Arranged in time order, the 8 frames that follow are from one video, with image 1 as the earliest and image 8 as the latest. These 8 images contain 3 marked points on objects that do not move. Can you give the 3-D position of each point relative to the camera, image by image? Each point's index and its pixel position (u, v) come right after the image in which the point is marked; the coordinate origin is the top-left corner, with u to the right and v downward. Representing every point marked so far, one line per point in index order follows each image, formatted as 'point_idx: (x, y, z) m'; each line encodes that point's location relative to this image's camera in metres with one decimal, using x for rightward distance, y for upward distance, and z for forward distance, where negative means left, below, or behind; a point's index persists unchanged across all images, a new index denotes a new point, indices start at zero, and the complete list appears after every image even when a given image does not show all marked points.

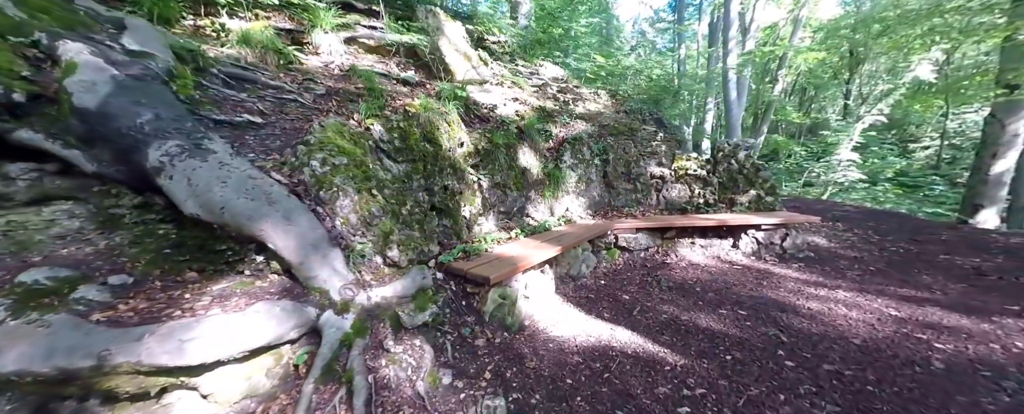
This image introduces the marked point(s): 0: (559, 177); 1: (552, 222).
0: (+0.9, +0.6, +6.3) m
1: (+0.7, -0.3, +5.5) m
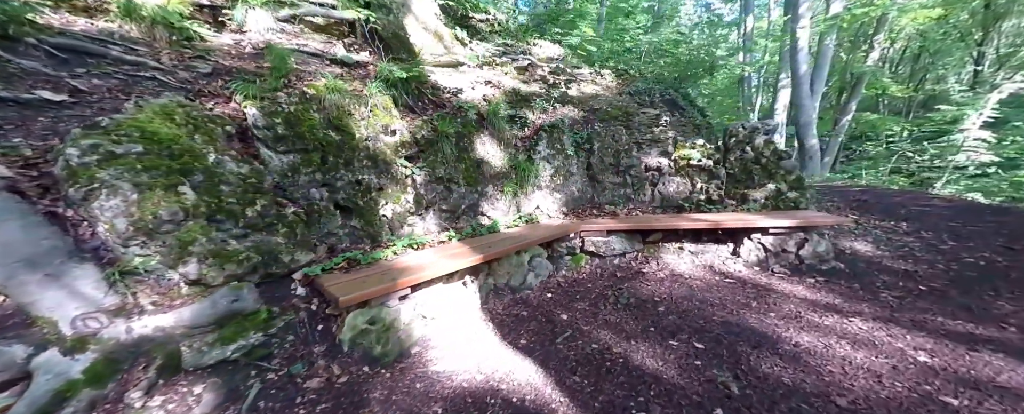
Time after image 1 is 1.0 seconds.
0: (+0.3, +0.6, +5.6) m
1: (-0.1, -0.2, +4.8) m
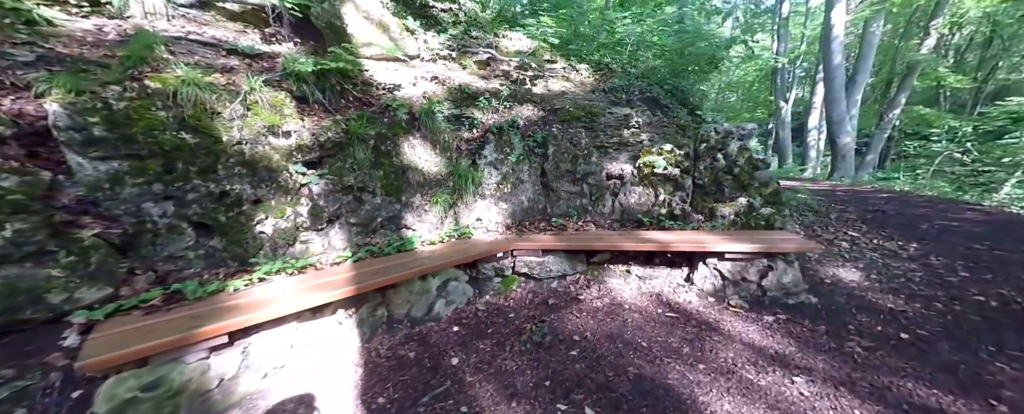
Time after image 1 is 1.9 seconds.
0: (-0.7, +0.5, +5.0) m
1: (-1.0, -0.4, +4.3) m
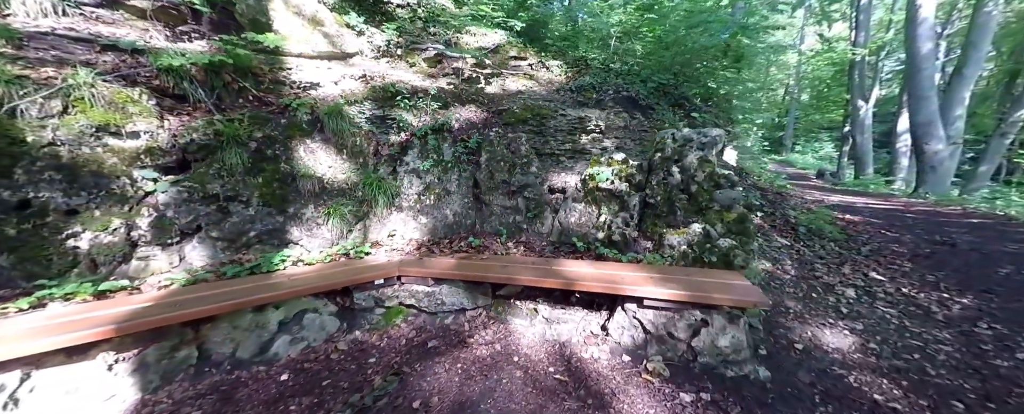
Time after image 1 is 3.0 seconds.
0: (-1.8, +0.3, +4.4) m
1: (-2.2, -0.6, +3.7) m
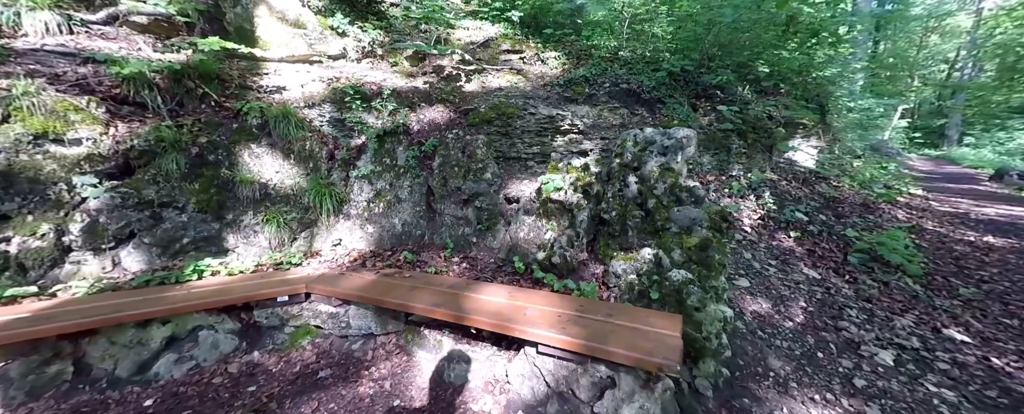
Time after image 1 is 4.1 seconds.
0: (-2.4, +0.2, +4.2) m
1: (-3.0, -0.6, +3.6) m
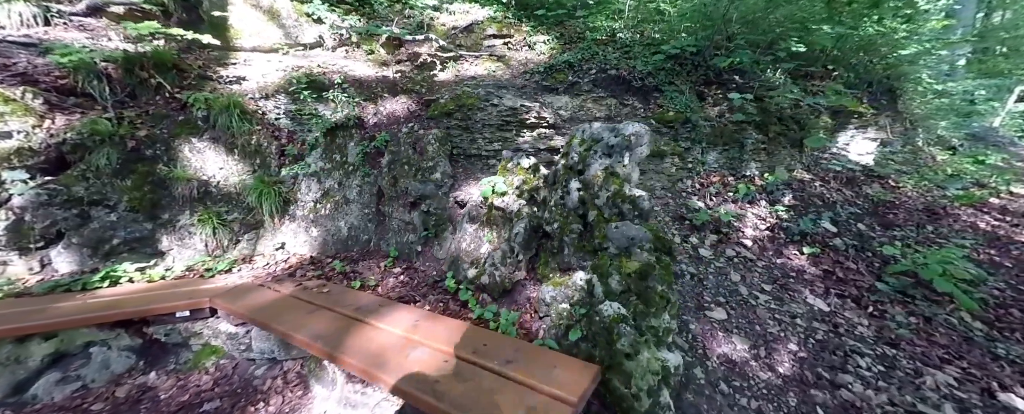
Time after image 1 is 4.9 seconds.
0: (-2.9, +0.2, +3.9) m
1: (-3.5, -0.6, +3.4) m
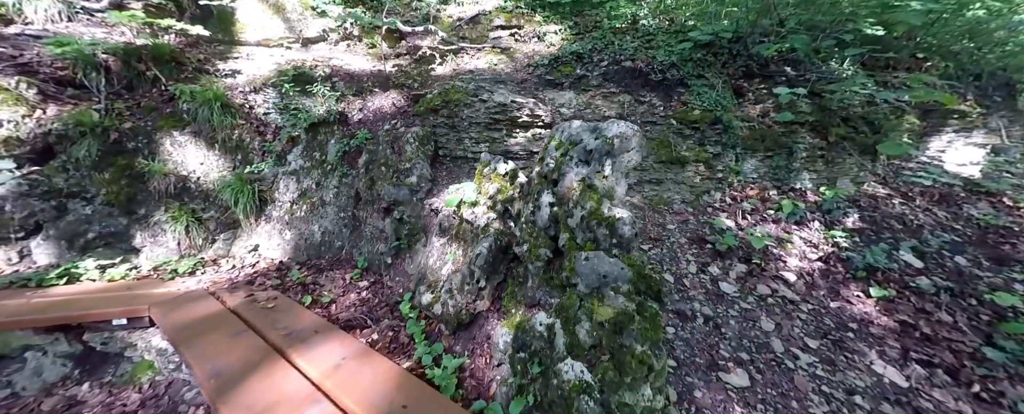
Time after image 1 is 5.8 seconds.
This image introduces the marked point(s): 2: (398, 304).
0: (-3.0, +0.2, +3.7) m
1: (-3.7, -0.6, +3.2) m
2: (-0.8, -0.8, +2.6) m
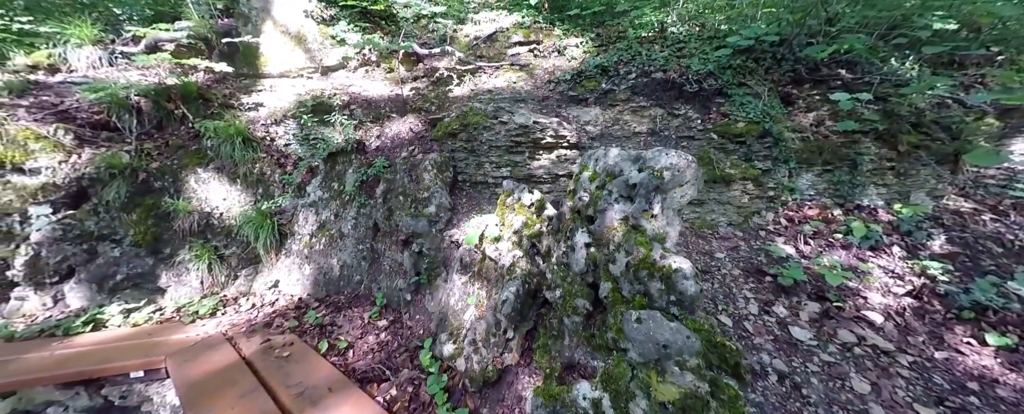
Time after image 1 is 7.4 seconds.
0: (-2.7, -0.2, +3.6) m
1: (-3.5, -1.0, +3.2) m
2: (-0.6, -1.1, +2.3) m
